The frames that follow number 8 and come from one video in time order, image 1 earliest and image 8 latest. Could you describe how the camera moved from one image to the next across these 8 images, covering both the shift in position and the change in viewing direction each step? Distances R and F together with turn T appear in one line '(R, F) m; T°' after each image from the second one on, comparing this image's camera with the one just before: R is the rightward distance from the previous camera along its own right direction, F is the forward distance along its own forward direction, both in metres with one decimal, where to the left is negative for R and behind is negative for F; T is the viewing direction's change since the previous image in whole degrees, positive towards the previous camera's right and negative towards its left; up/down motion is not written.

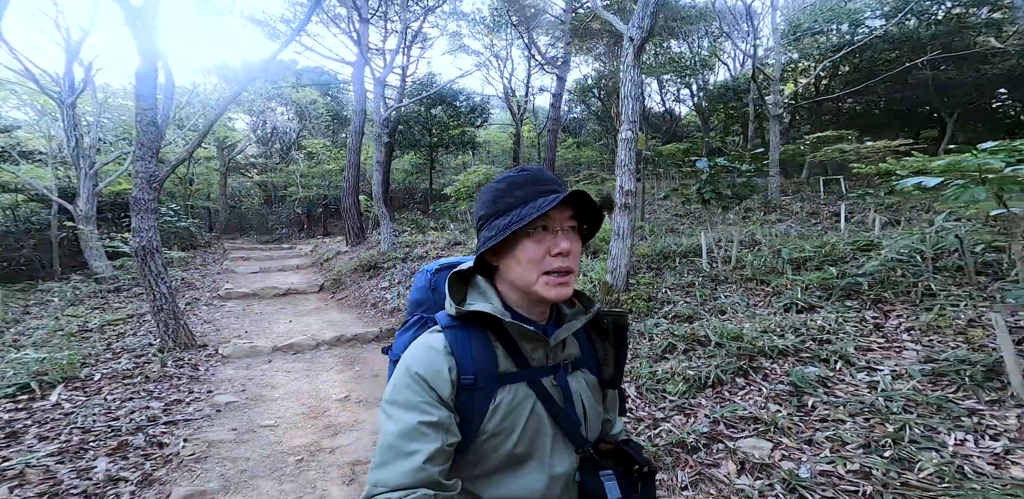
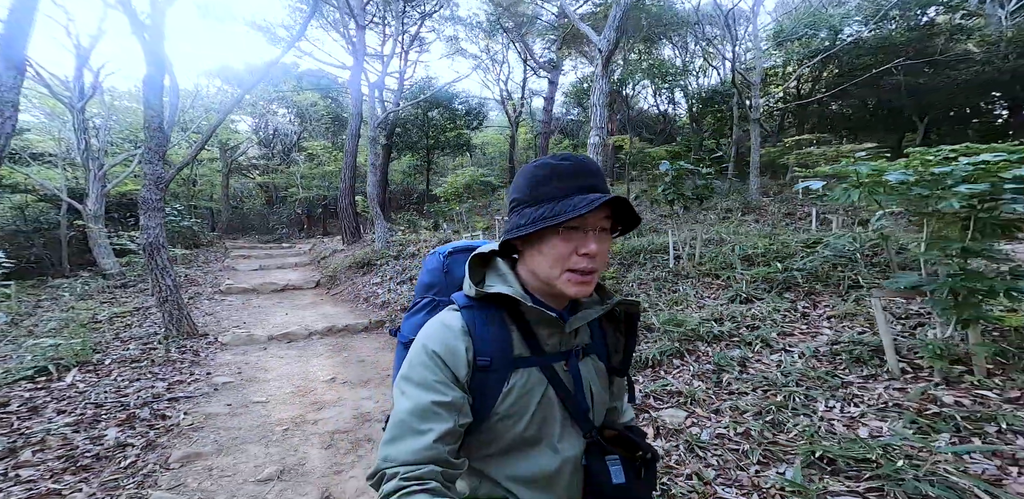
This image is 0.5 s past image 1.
(+0.4, -0.4) m; 0°
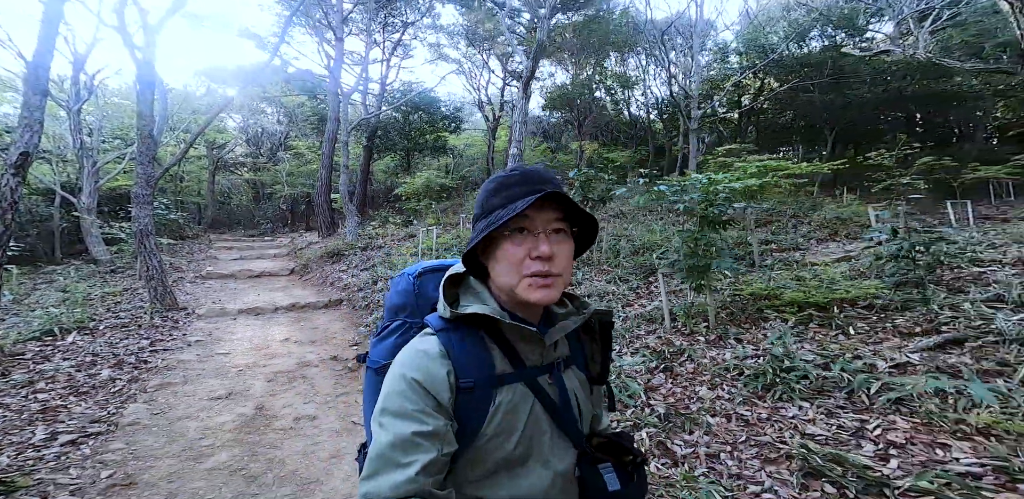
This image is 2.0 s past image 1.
(+1.0, -1.2) m; 0°
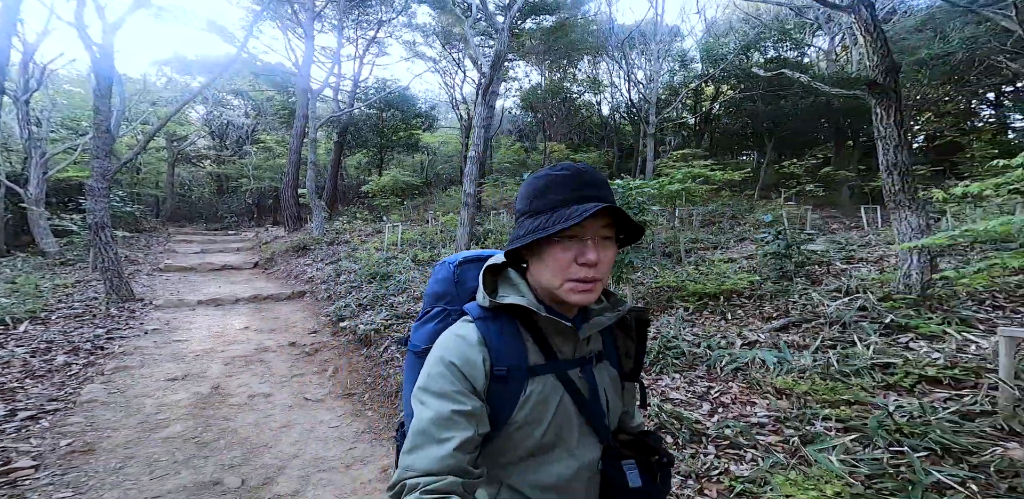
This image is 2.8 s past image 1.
(+0.4, -0.4) m; +3°
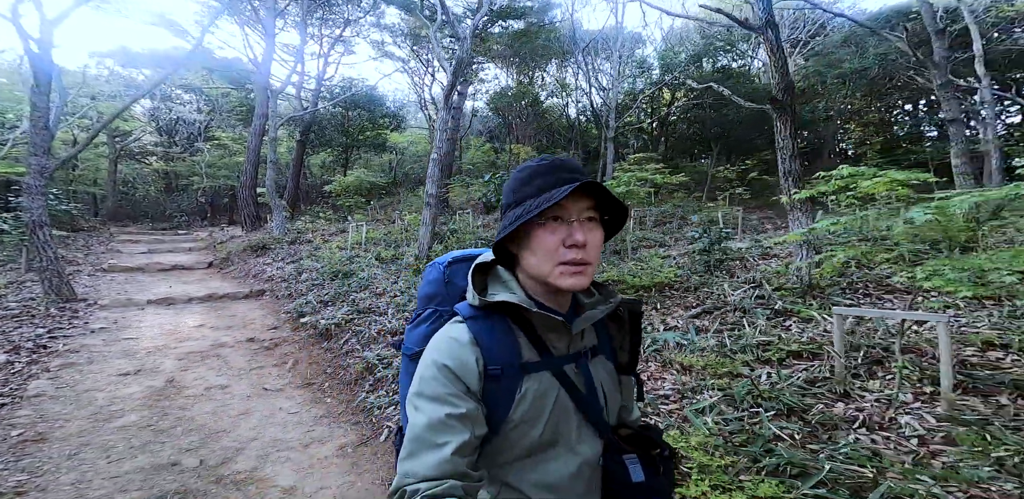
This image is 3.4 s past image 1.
(+0.2, -0.3) m; +3°
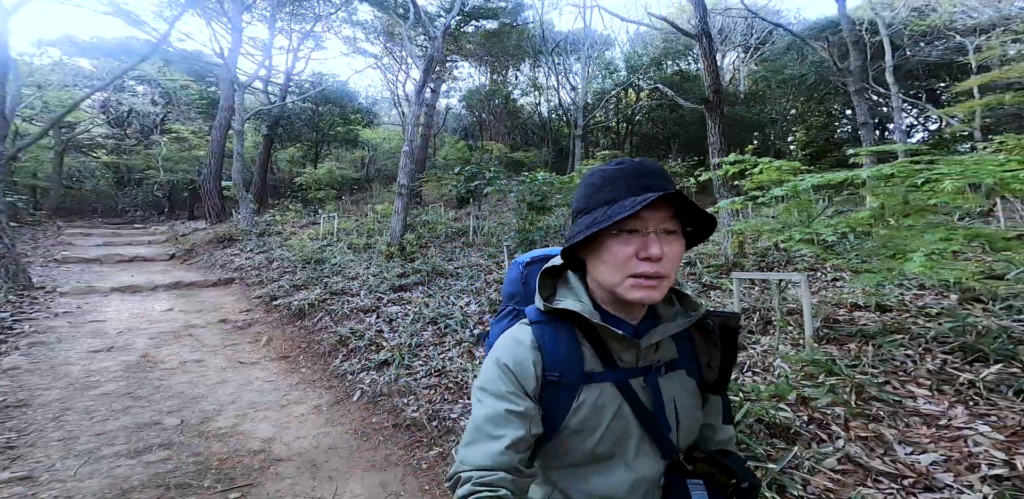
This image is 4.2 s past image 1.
(+0.1, -0.4) m; +3°
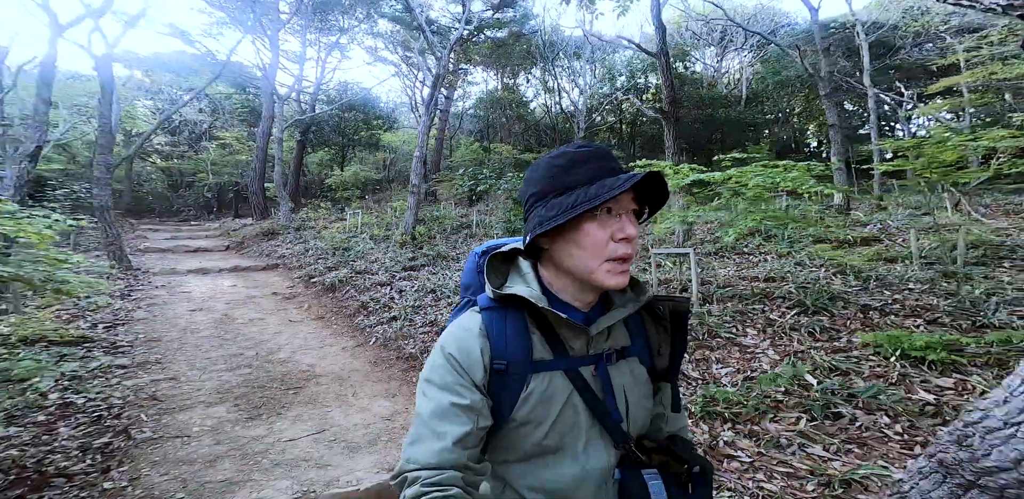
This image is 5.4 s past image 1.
(+0.6, -1.4) m; -3°
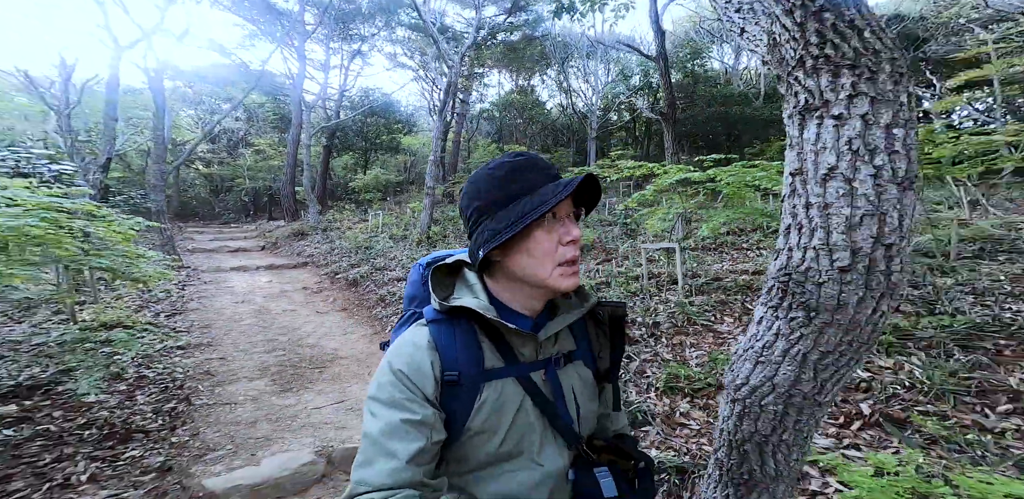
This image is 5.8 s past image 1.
(+0.3, -0.6) m; -3°
